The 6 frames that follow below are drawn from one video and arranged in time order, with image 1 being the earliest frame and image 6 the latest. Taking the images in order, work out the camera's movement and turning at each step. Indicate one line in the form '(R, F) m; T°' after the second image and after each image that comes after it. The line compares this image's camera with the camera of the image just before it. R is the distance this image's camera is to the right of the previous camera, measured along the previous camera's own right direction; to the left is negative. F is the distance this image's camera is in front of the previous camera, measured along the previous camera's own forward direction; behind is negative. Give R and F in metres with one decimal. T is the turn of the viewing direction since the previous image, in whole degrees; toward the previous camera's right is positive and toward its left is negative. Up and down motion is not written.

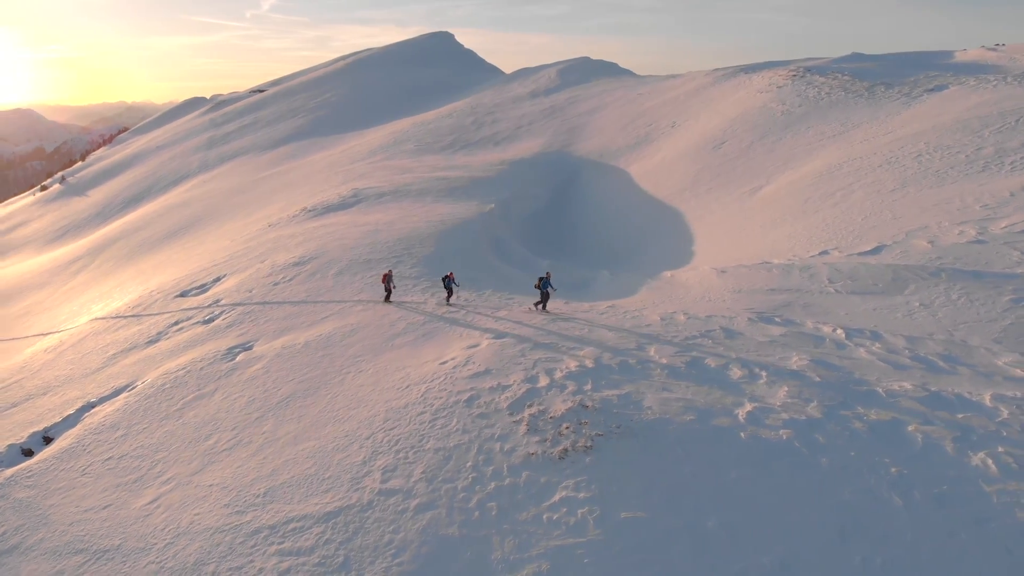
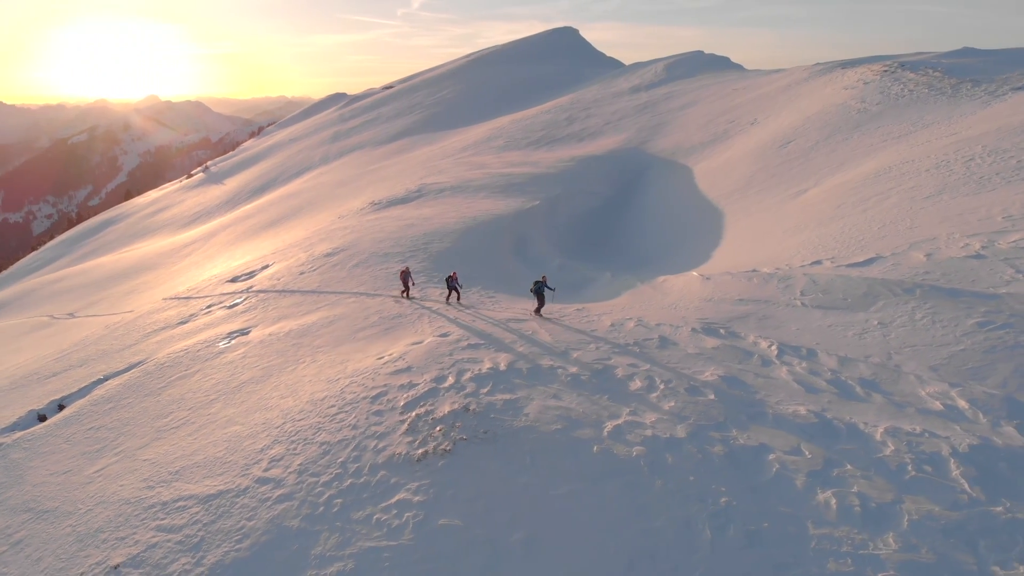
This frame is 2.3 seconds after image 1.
(+3.2, +0.4) m; -10°
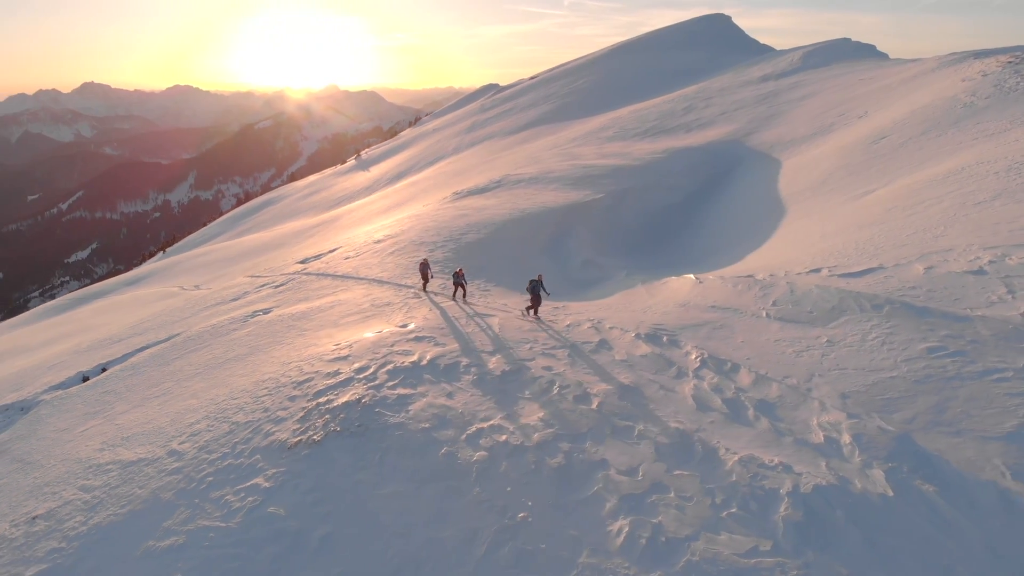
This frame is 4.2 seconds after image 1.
(+3.3, +0.6) m; -11°
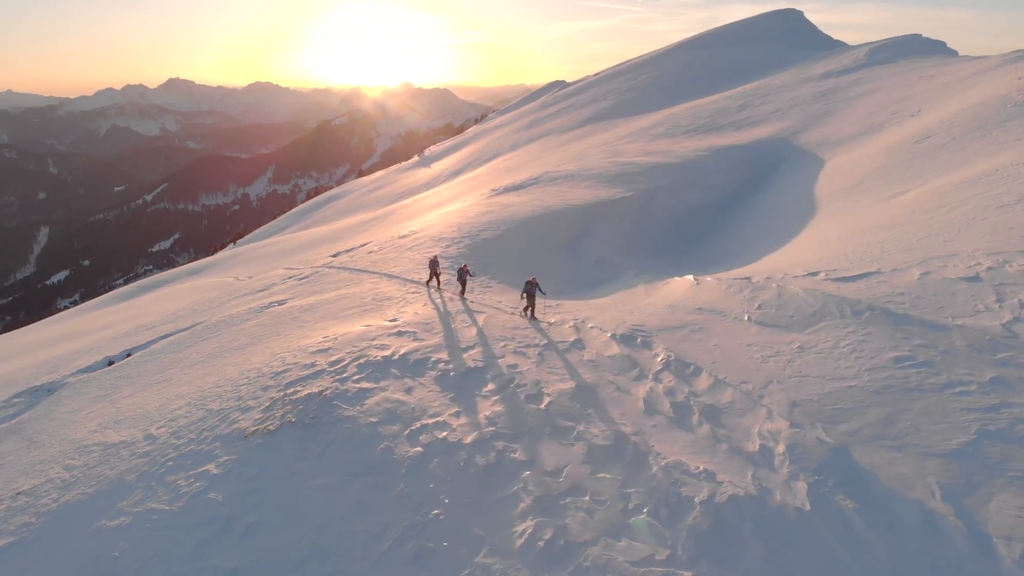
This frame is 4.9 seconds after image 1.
(+1.4, +0.1) m; -5°
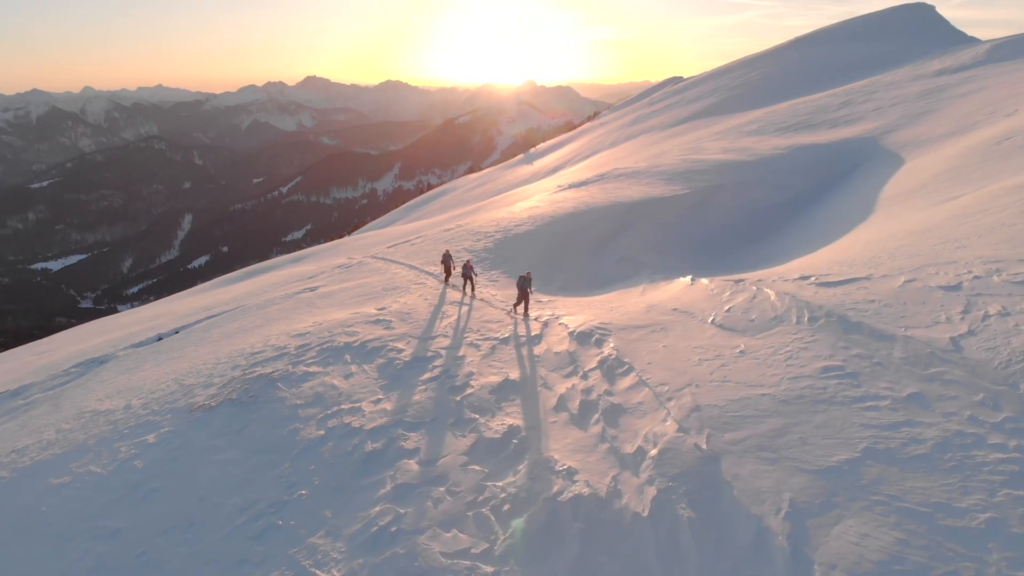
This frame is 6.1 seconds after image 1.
(+2.3, +0.2) m; -9°
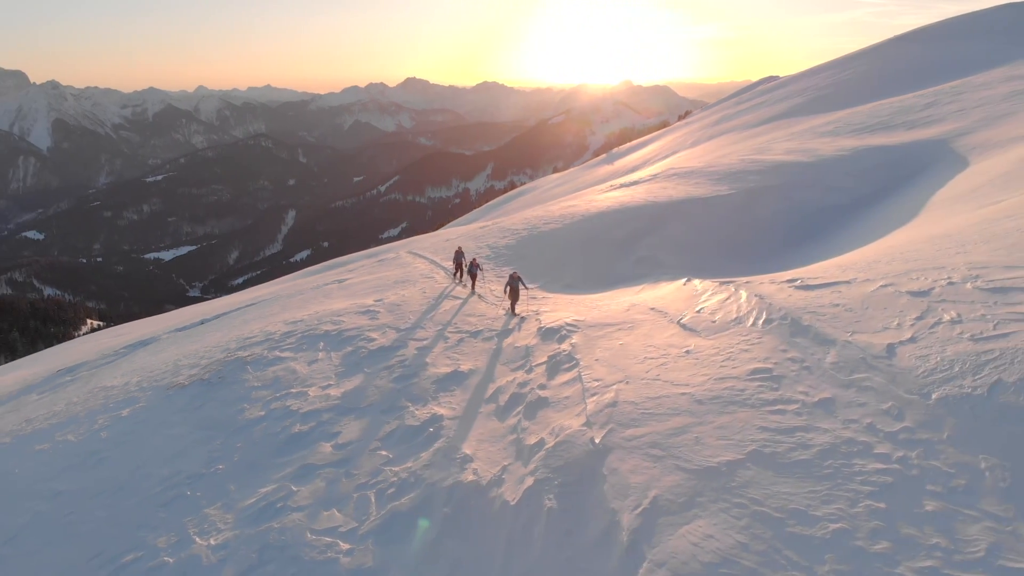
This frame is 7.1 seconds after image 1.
(+1.8, 0.0) m; -7°
